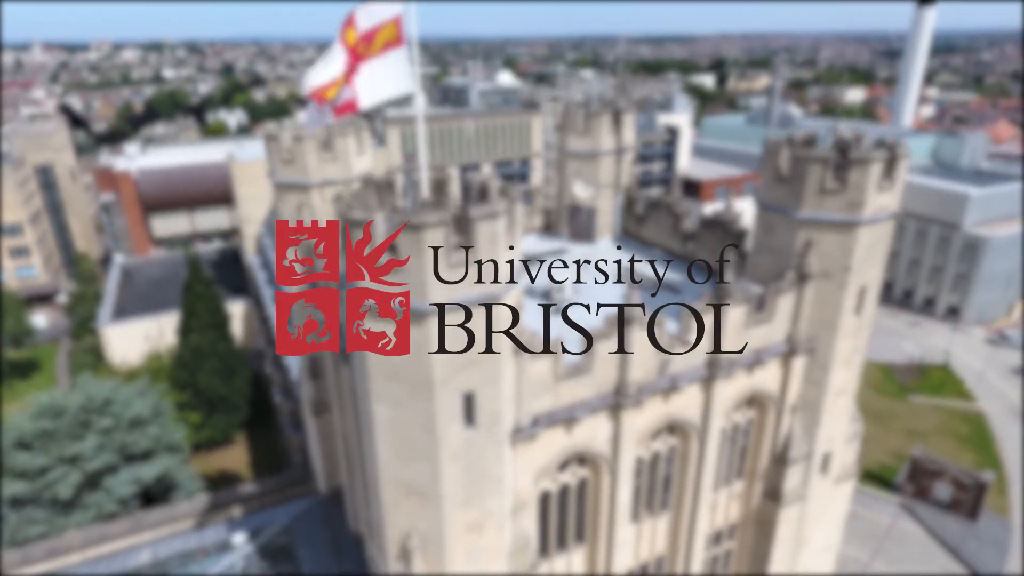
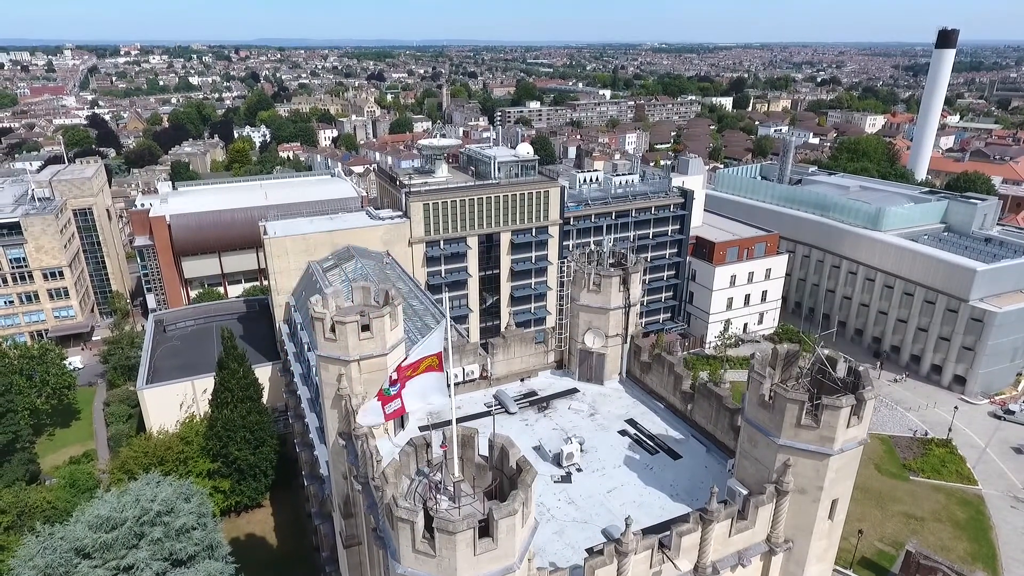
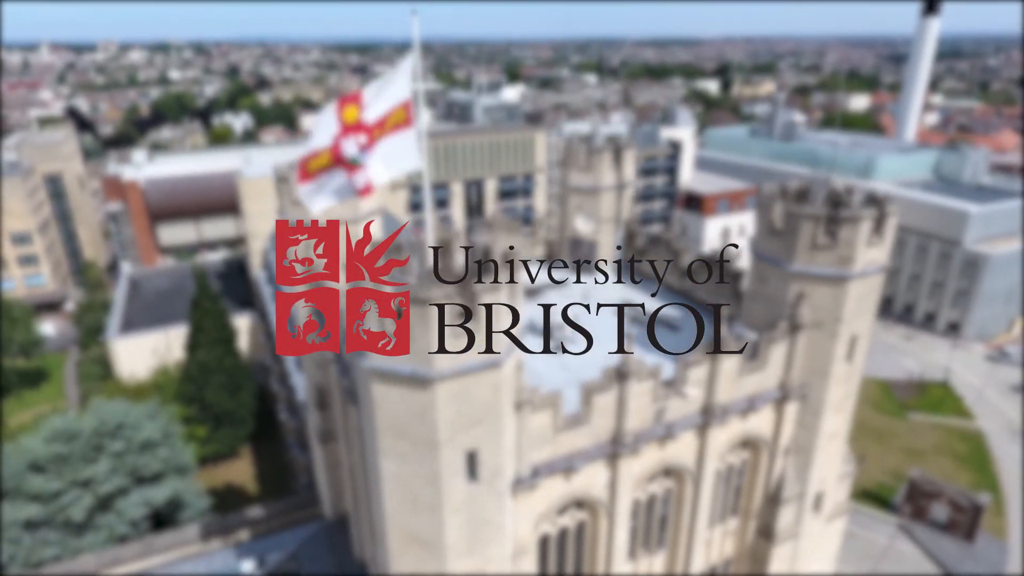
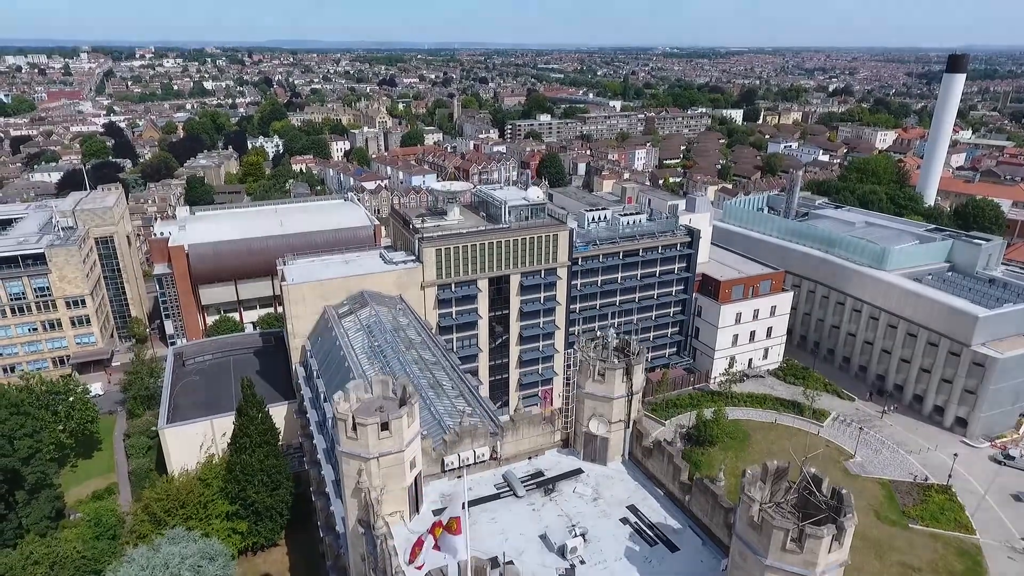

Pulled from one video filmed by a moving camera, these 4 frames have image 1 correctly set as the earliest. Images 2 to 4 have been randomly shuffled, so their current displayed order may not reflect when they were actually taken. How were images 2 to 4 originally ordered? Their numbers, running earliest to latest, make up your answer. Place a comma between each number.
3, 2, 4
